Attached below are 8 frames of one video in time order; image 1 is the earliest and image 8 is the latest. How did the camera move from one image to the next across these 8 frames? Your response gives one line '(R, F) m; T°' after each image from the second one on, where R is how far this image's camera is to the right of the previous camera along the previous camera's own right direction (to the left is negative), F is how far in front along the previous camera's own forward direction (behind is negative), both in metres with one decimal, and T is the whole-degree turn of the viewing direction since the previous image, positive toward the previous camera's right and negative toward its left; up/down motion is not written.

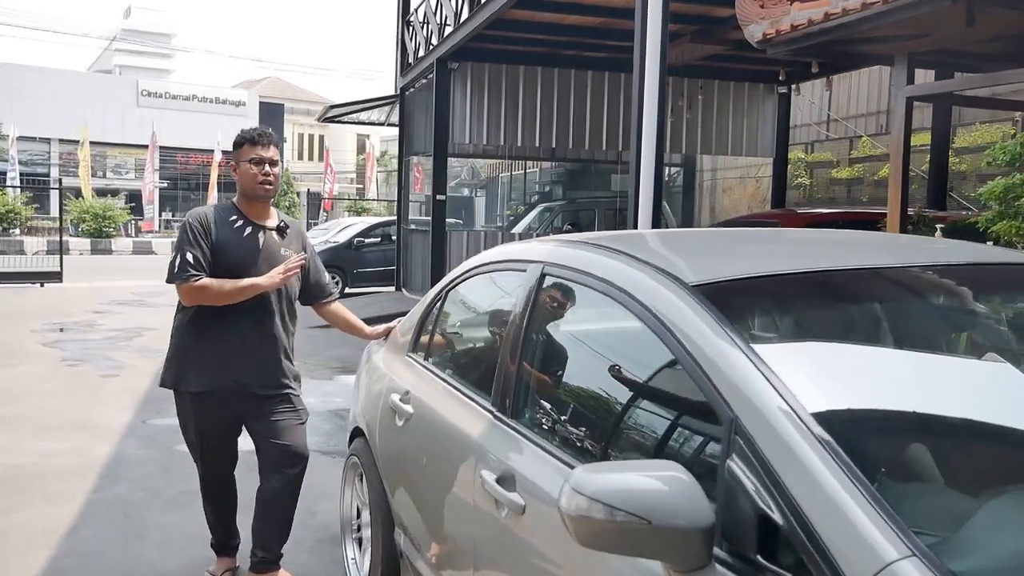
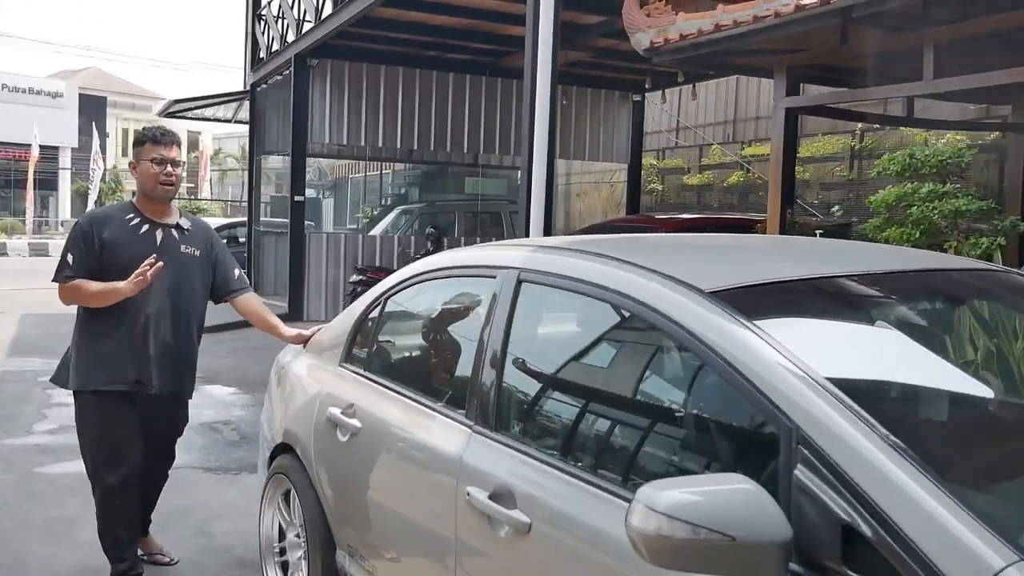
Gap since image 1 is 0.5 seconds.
(-0.4, +0.1) m; +10°
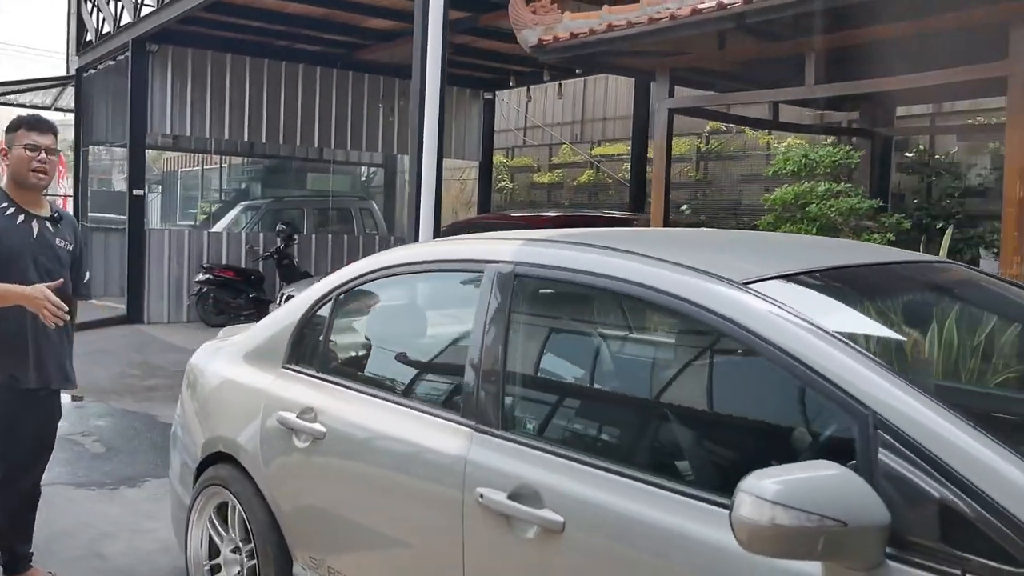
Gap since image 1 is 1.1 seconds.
(-0.5, +0.1) m; +11°
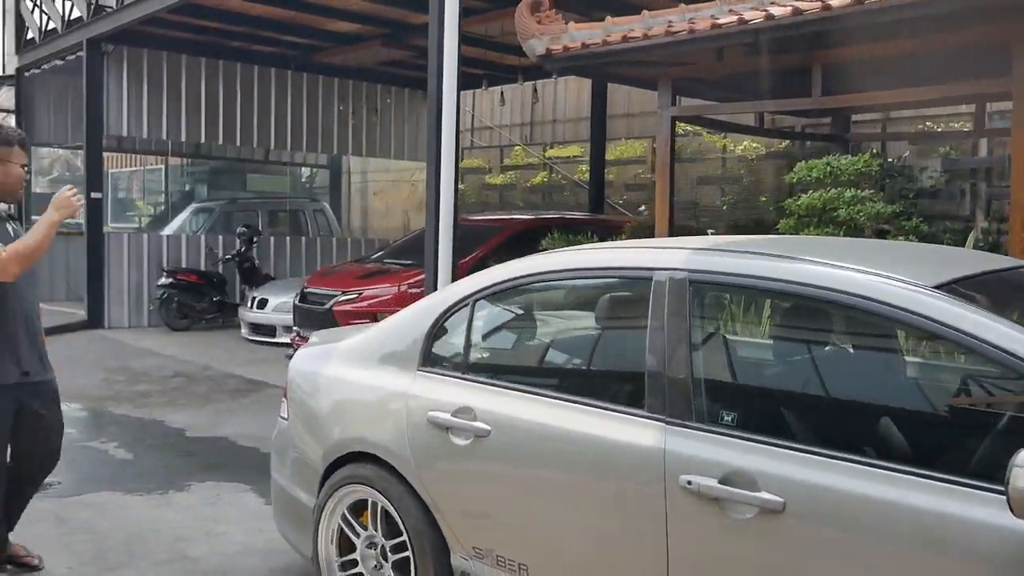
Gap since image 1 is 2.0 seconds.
(-0.8, -0.2) m; +6°
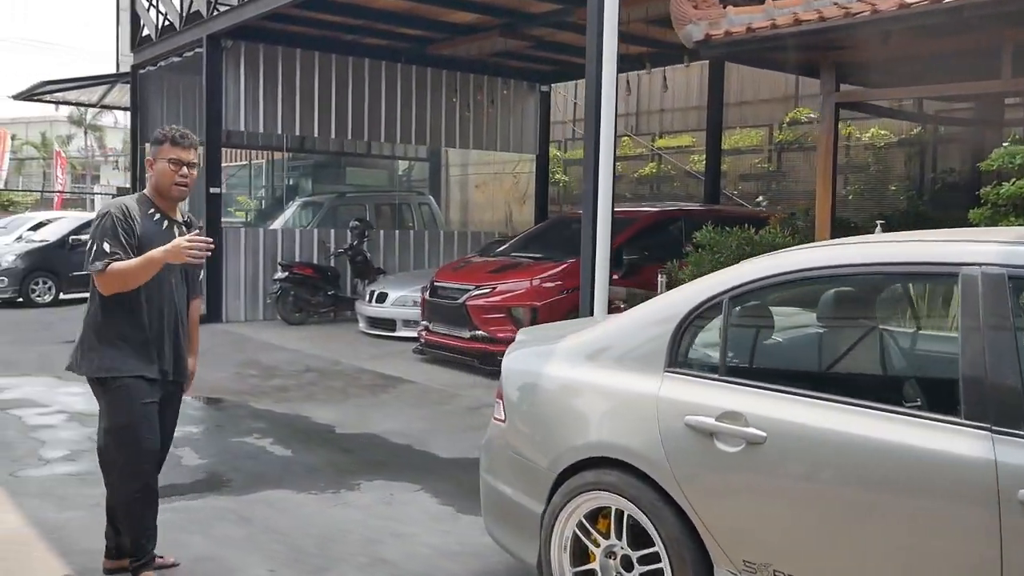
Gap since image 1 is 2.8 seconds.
(-0.6, +0.2) m; -4°
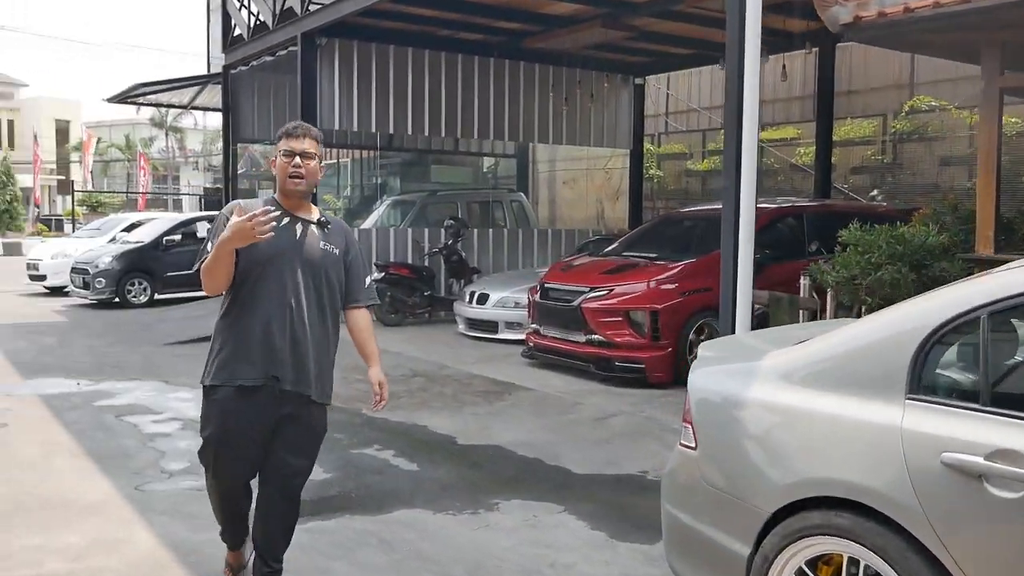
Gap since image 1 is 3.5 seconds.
(-0.4, +0.4) m; -4°
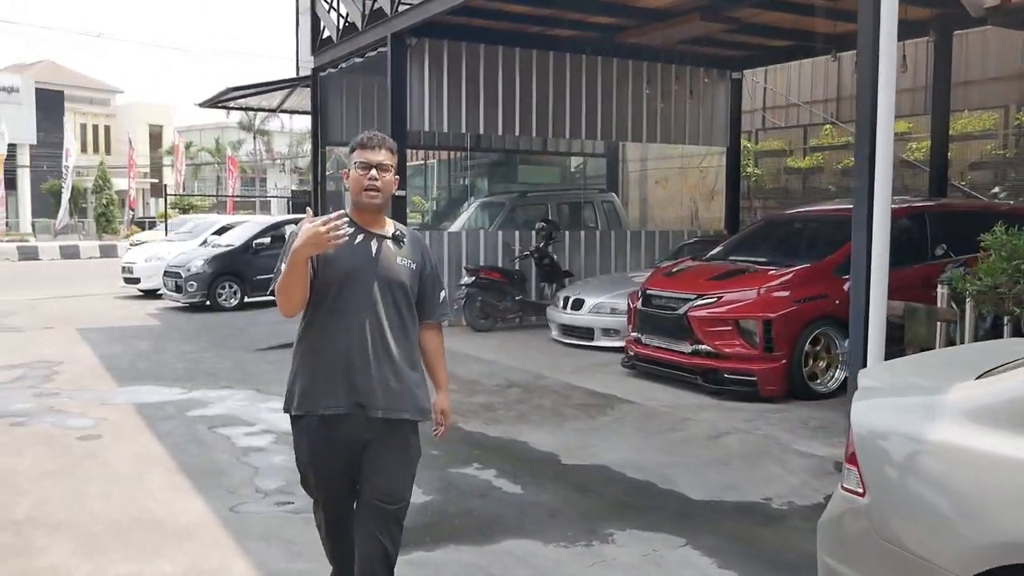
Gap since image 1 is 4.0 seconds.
(-0.2, +0.4) m; -5°
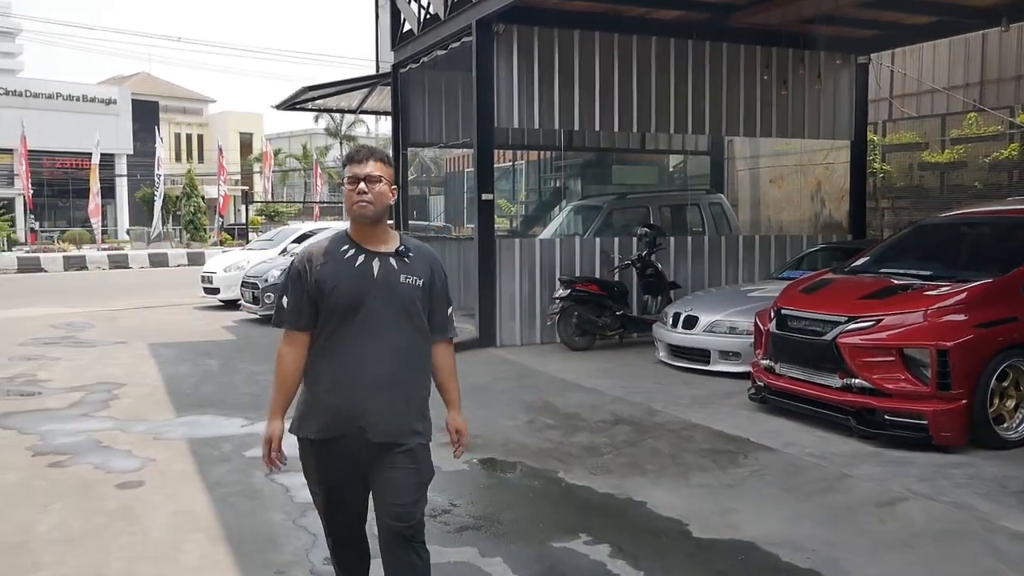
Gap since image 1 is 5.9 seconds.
(-0.2, +1.2) m; -5°
